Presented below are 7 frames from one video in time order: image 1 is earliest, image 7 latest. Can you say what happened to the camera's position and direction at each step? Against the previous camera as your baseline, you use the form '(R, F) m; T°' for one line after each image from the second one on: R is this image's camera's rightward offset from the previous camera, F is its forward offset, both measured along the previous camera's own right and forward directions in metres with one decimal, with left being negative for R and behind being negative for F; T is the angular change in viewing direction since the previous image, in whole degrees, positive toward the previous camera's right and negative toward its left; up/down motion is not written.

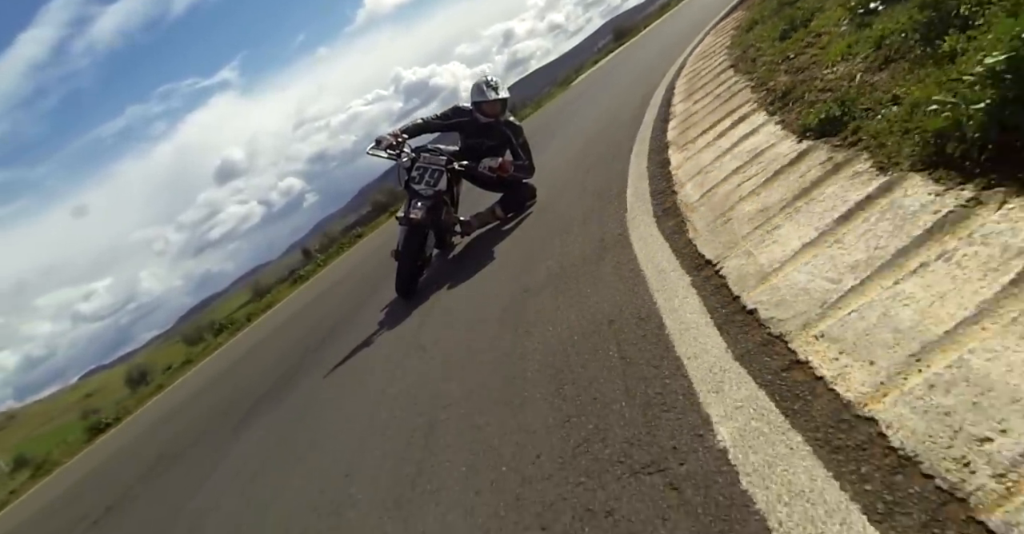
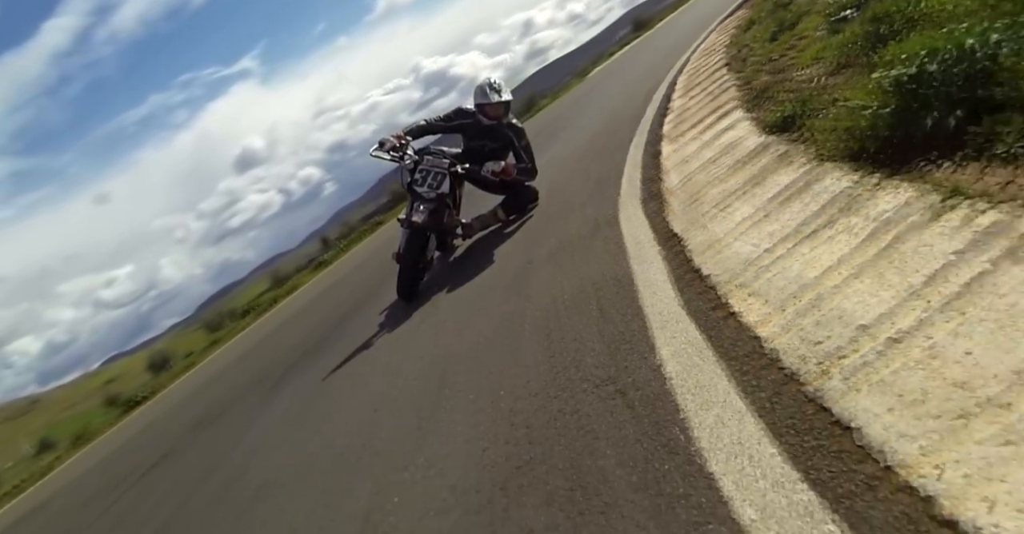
(+0.1, -0.9) m; -2°
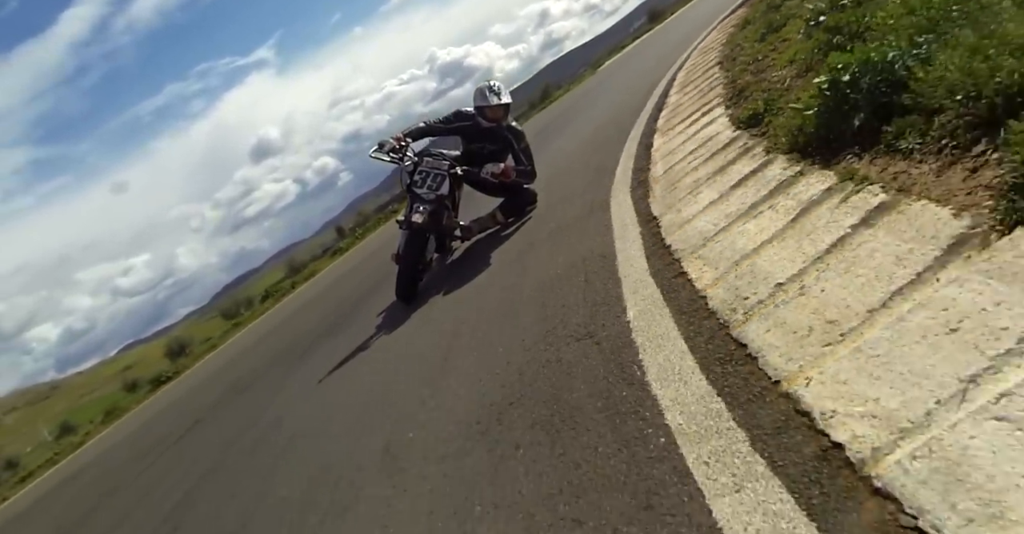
(+0.1, -0.7) m; -1°
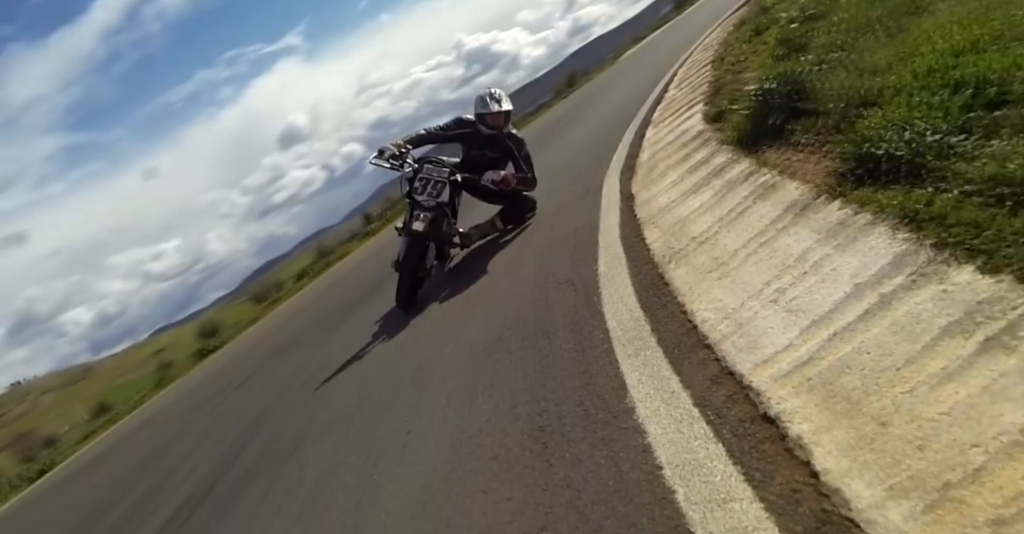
(+0.2, -1.5) m; -2°
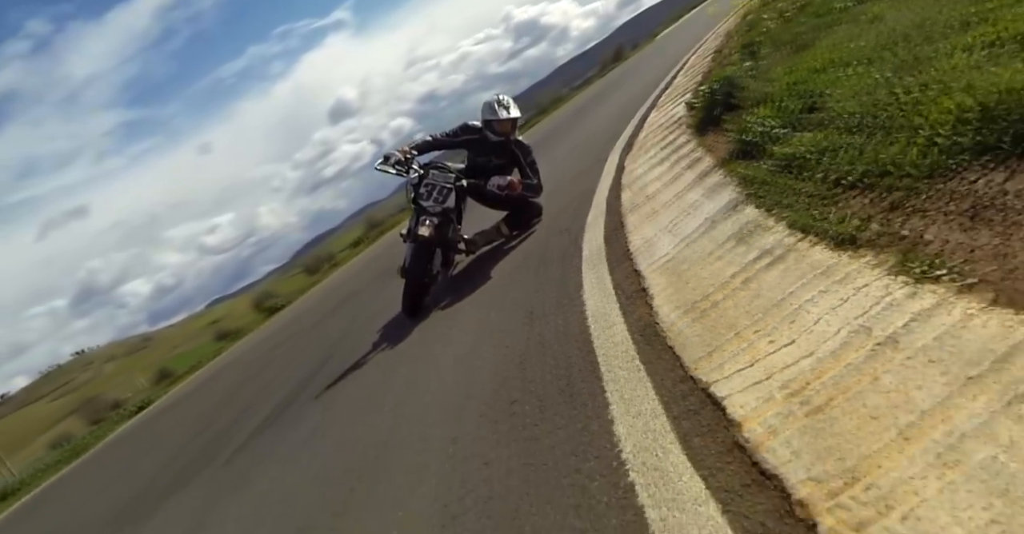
(+0.4, -2.2) m; -4°
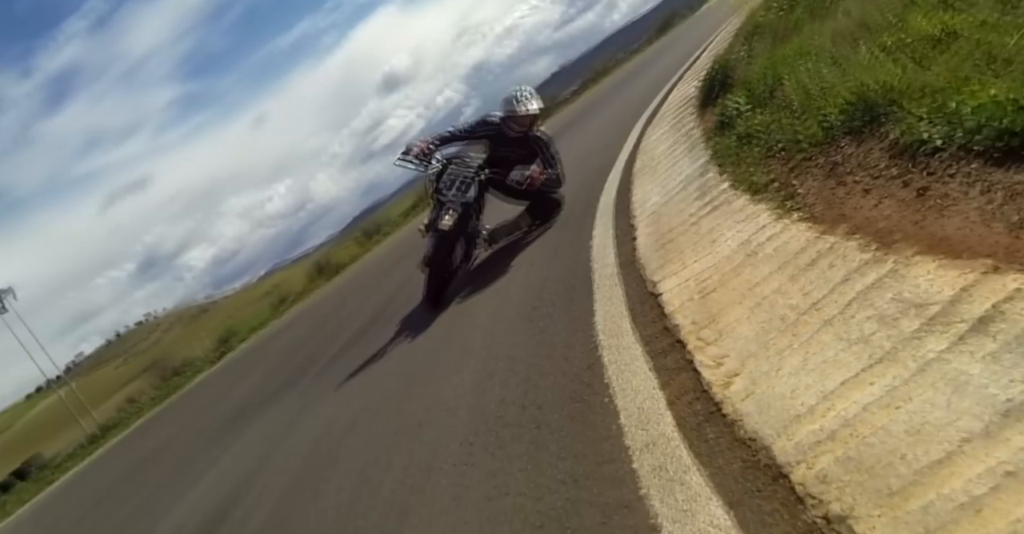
(+0.3, -1.7) m; -5°
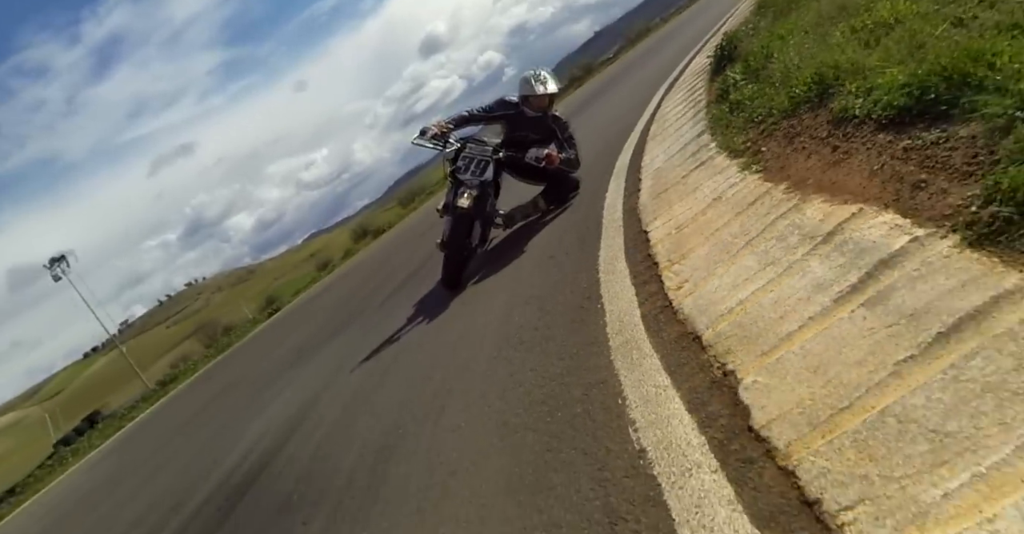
(+0.2, -1.1) m; -3°
